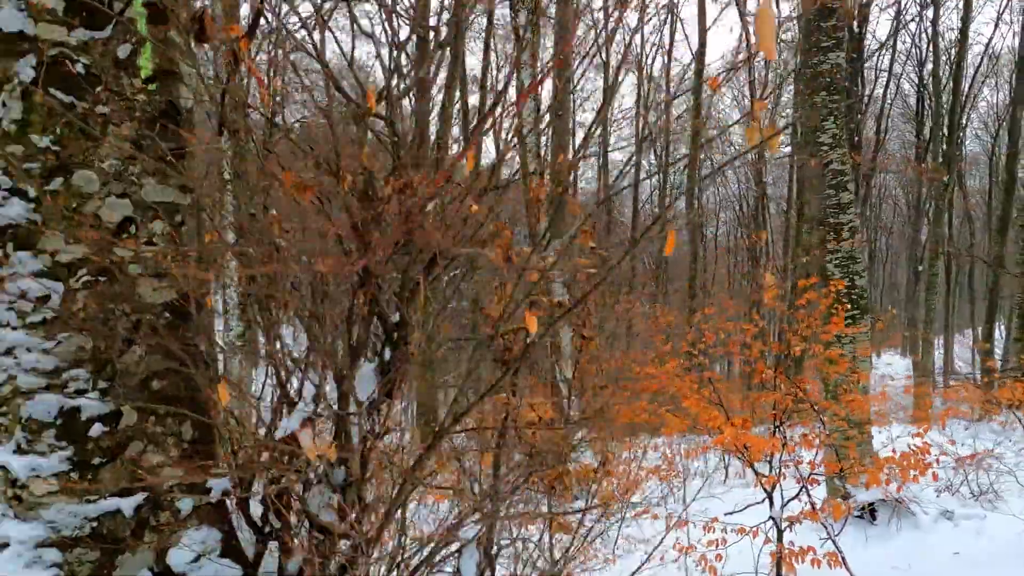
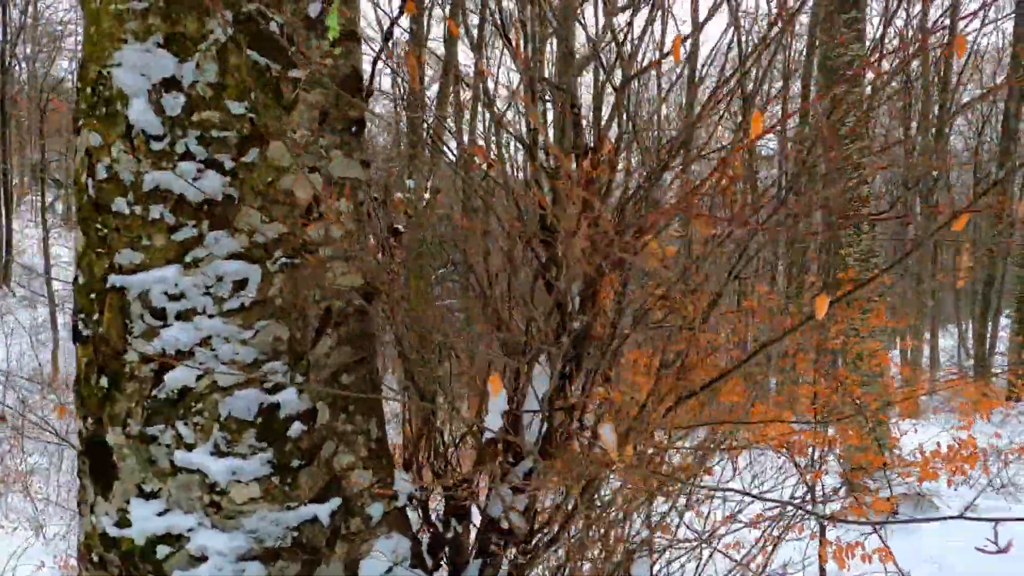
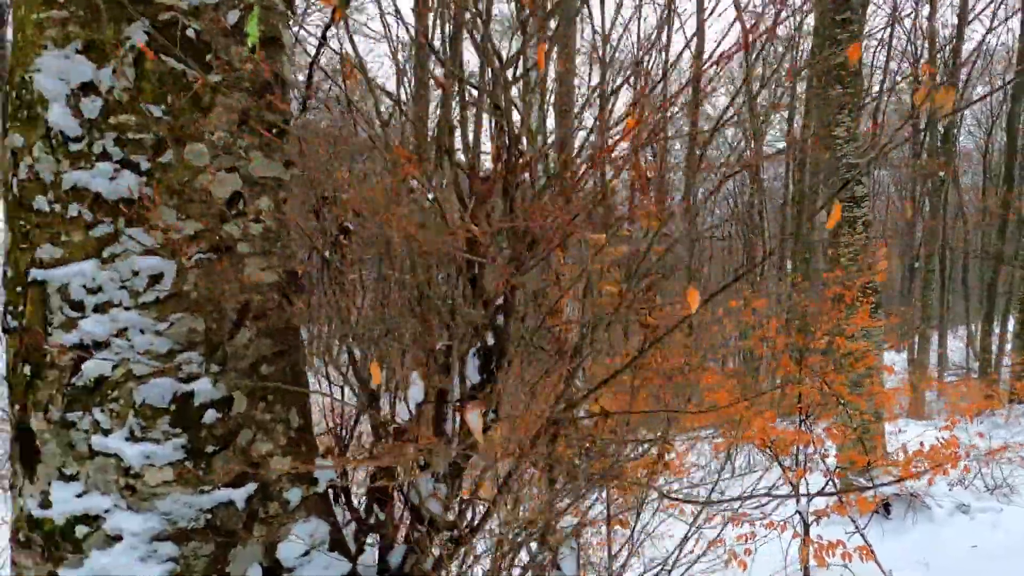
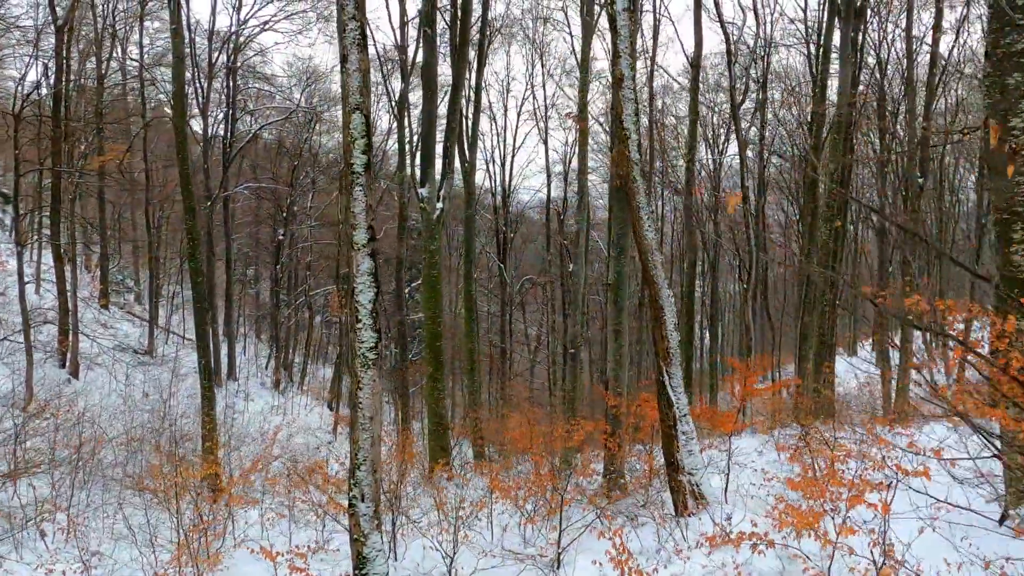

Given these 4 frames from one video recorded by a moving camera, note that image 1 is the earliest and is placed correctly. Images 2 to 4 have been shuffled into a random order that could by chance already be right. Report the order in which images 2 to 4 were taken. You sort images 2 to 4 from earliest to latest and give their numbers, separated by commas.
3, 2, 4
